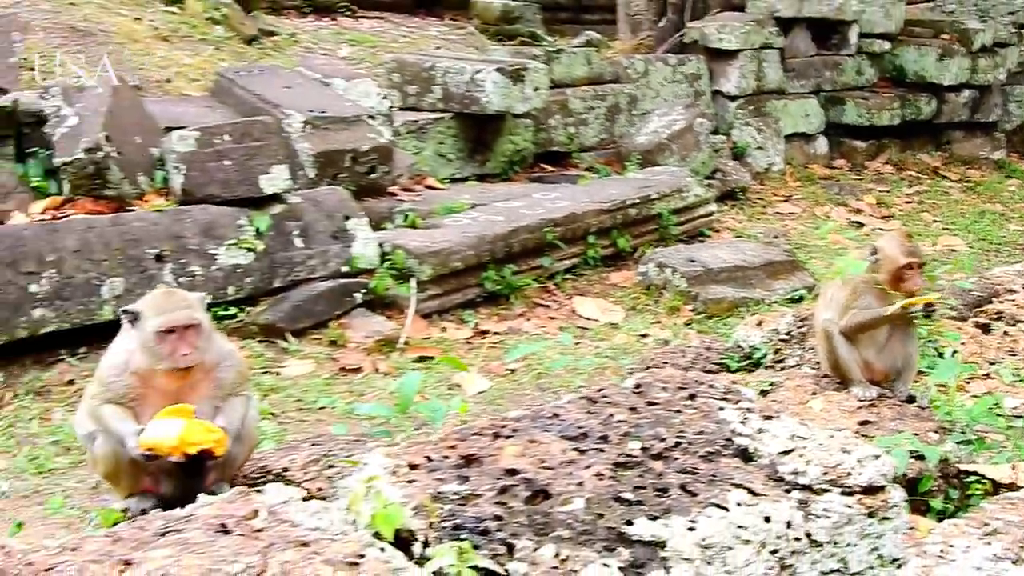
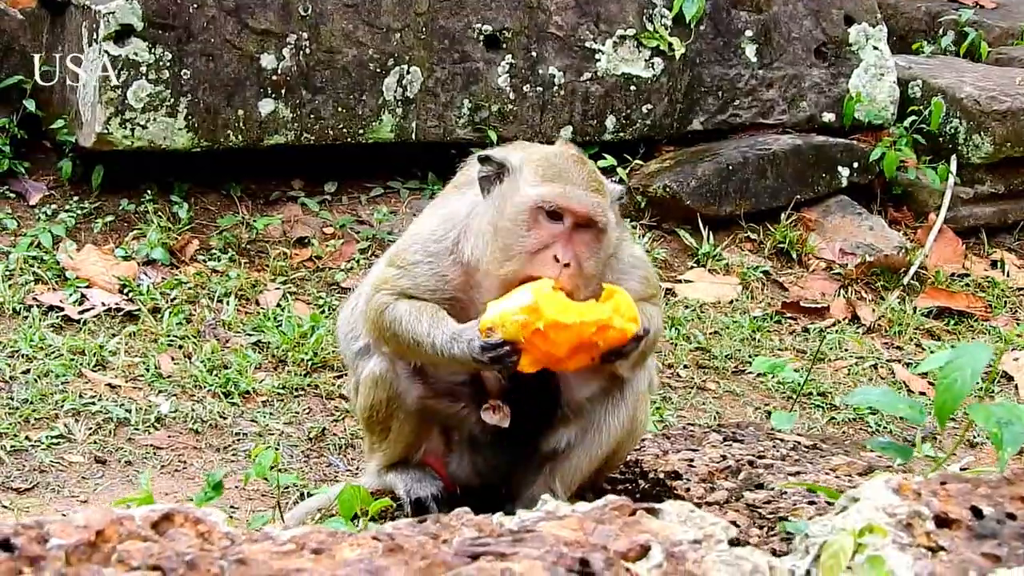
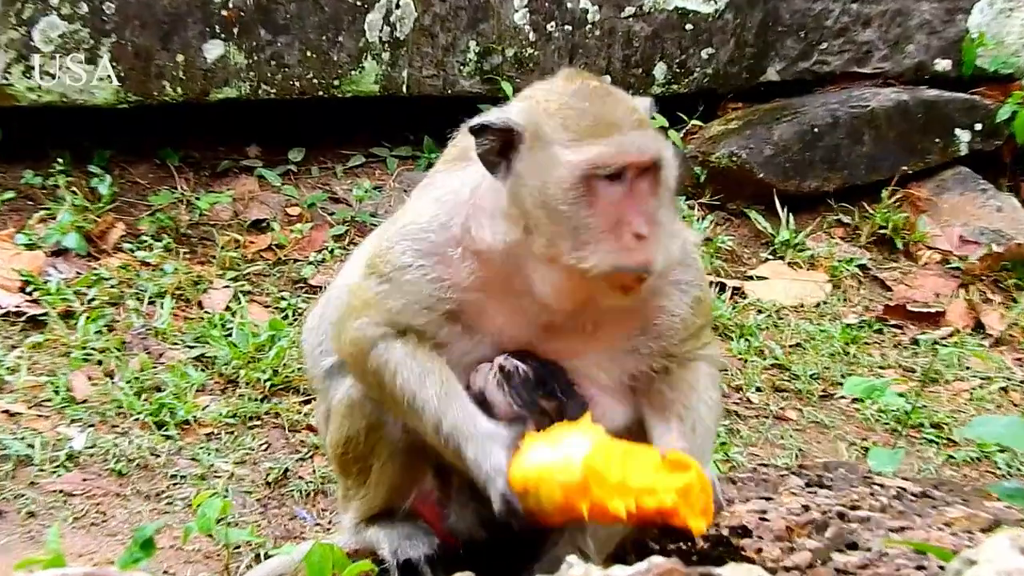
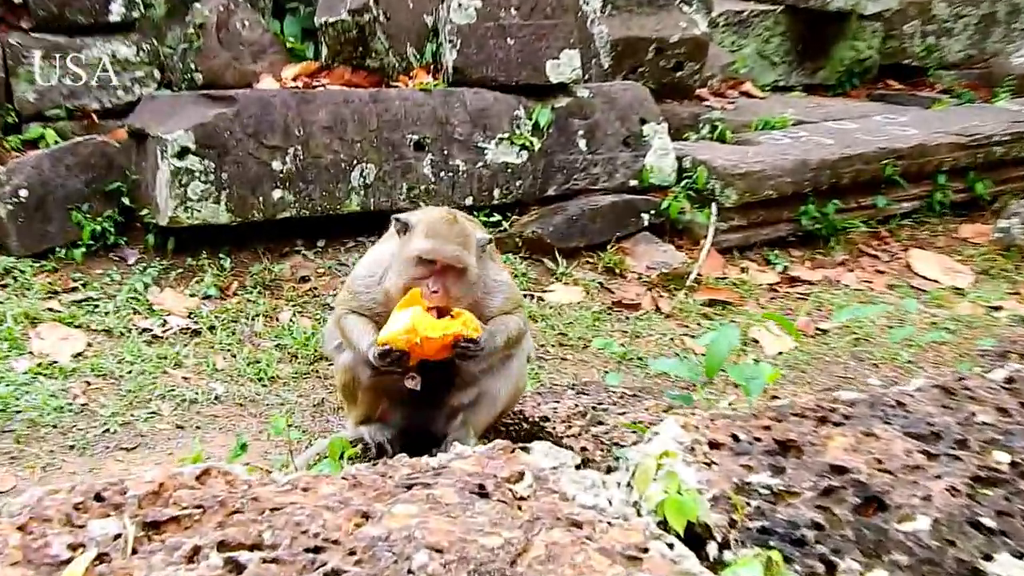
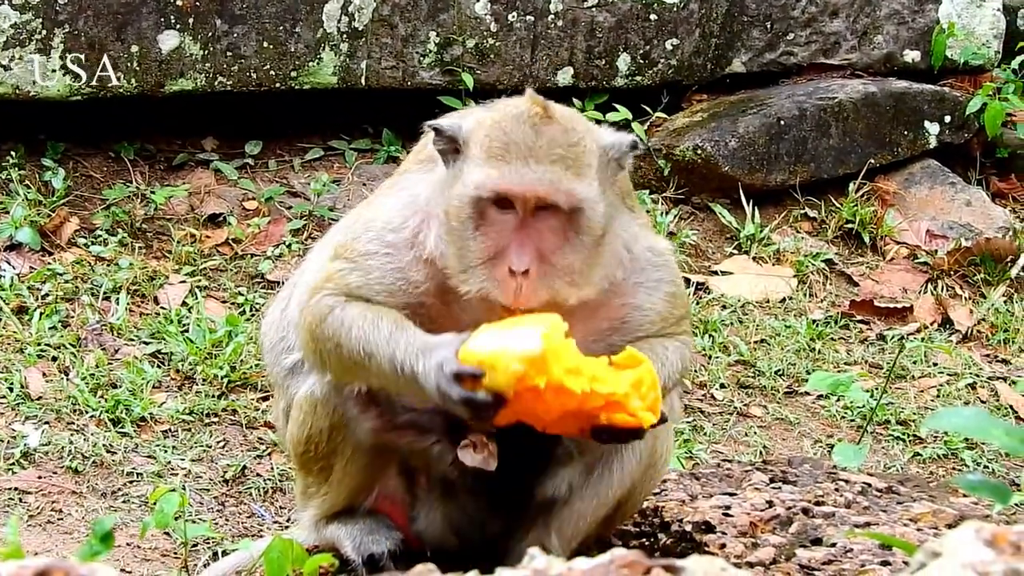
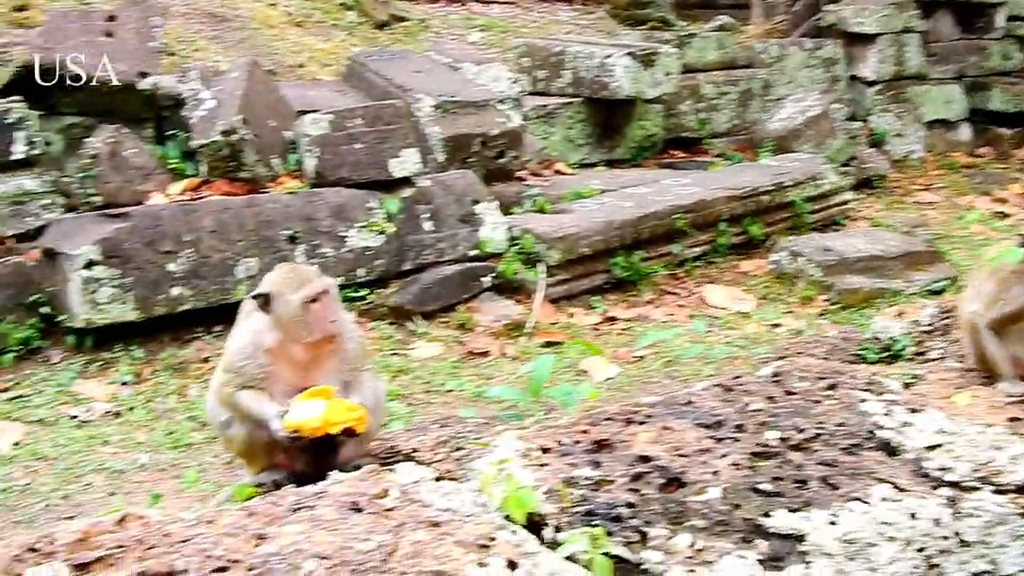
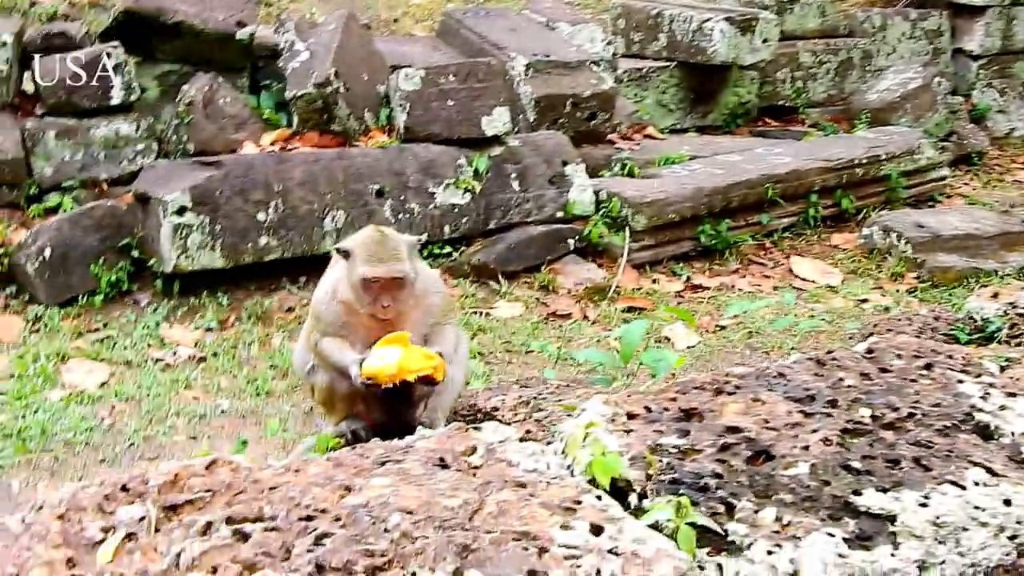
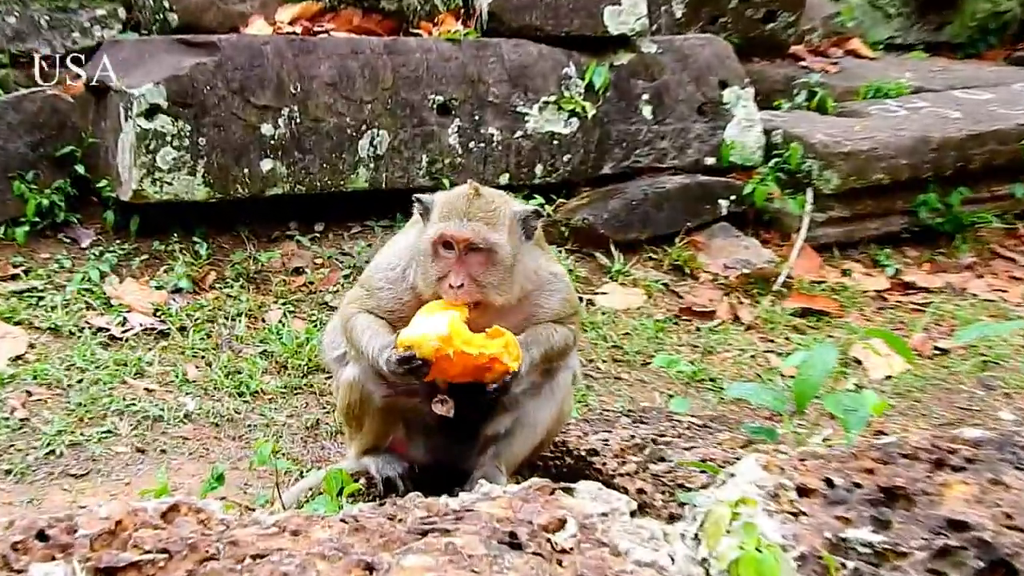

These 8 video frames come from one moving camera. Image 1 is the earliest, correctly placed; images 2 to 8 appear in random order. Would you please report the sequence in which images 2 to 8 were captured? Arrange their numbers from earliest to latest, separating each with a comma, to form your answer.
6, 7, 4, 8, 2, 3, 5
